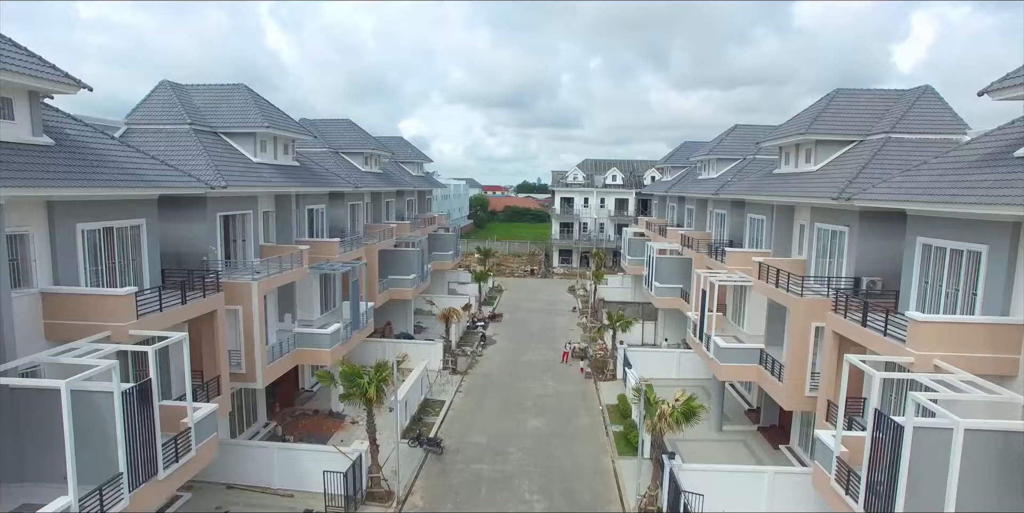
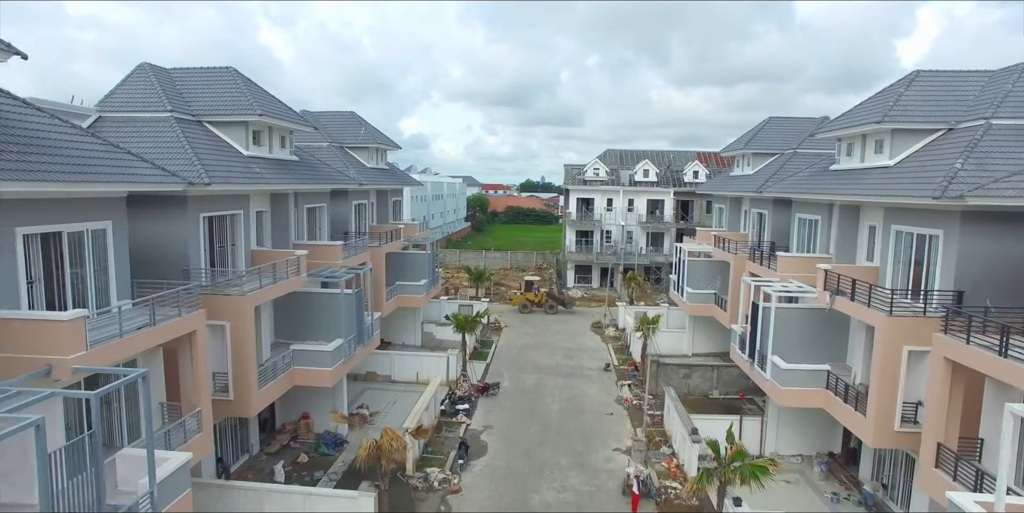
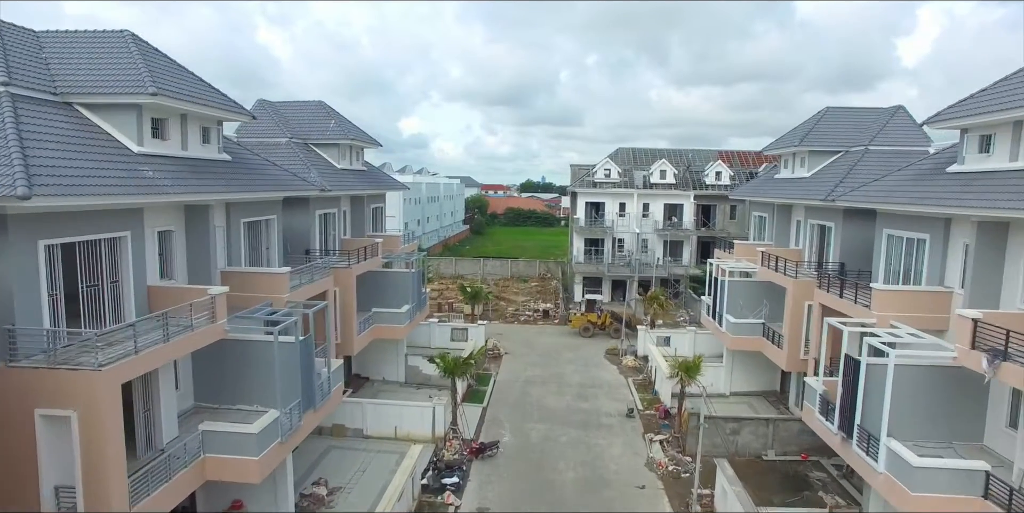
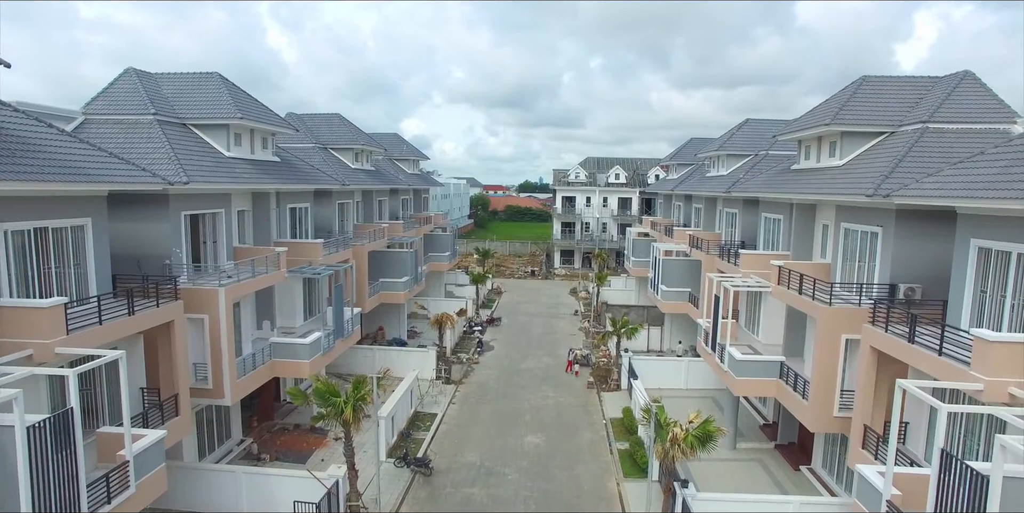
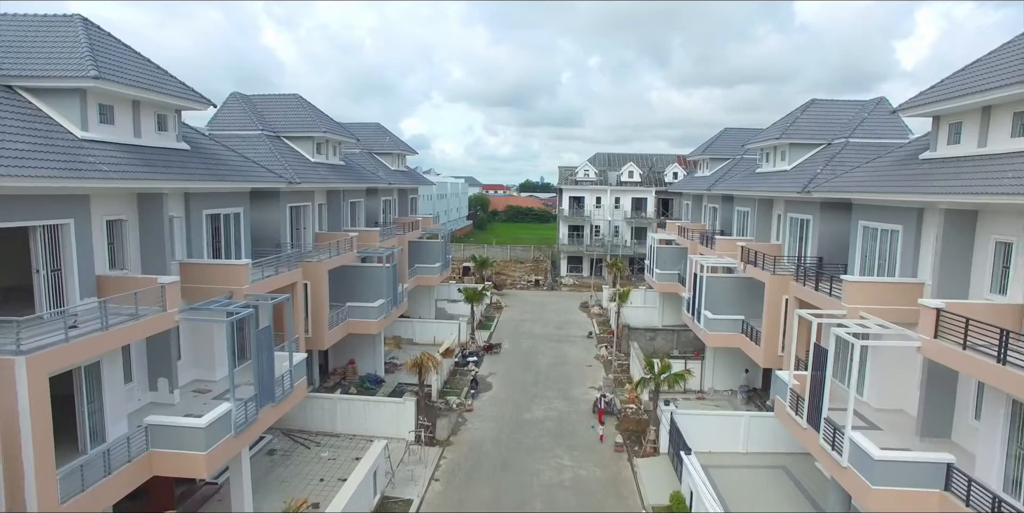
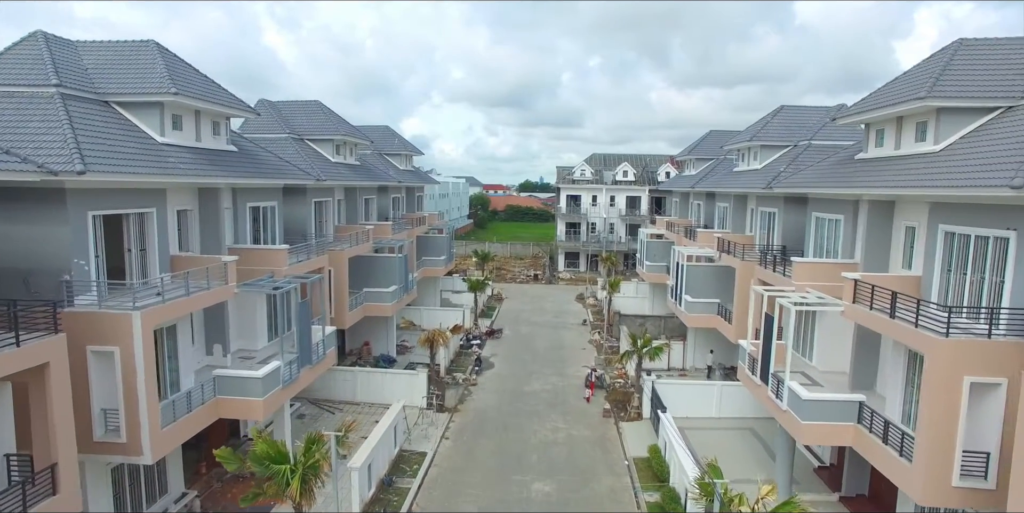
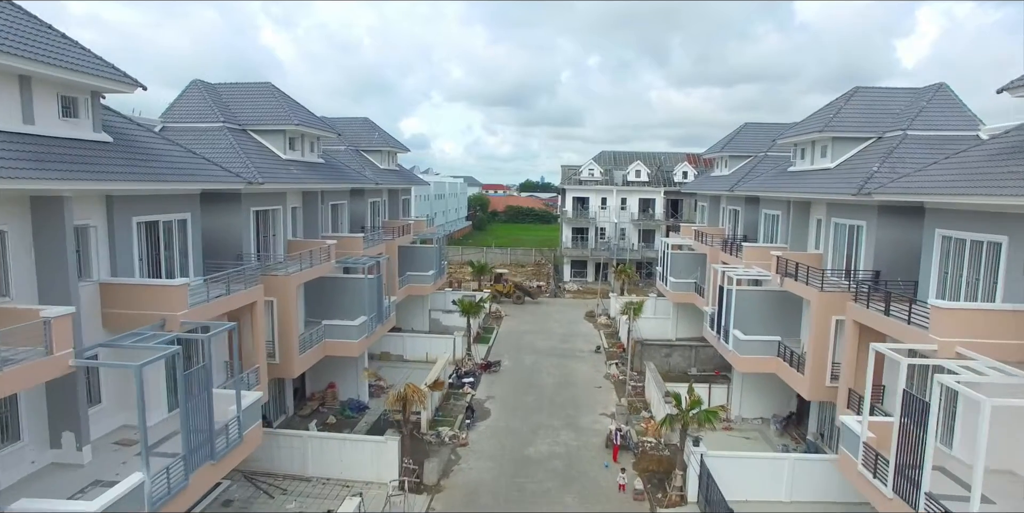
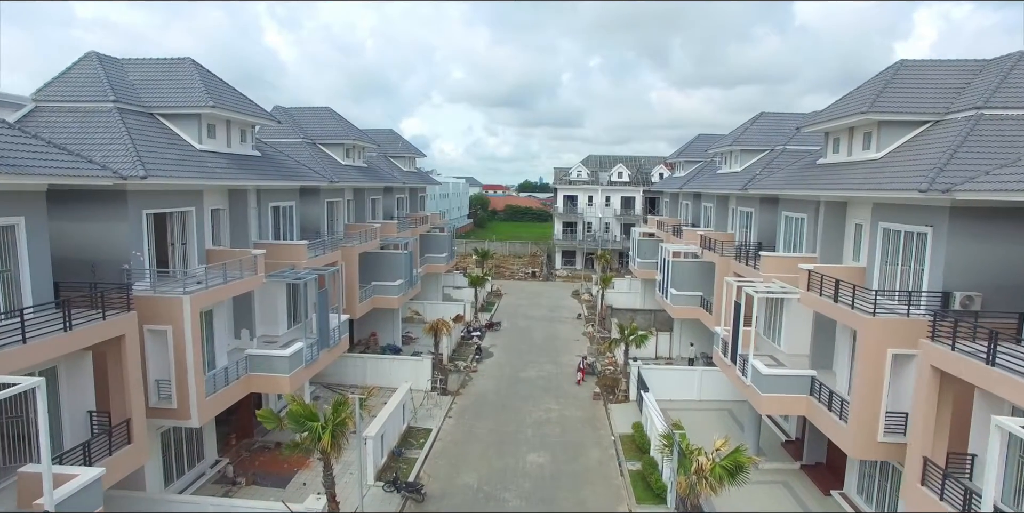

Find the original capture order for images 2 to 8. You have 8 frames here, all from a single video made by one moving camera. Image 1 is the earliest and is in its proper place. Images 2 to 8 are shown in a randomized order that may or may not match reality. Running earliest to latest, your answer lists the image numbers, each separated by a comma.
4, 8, 6, 5, 7, 2, 3
